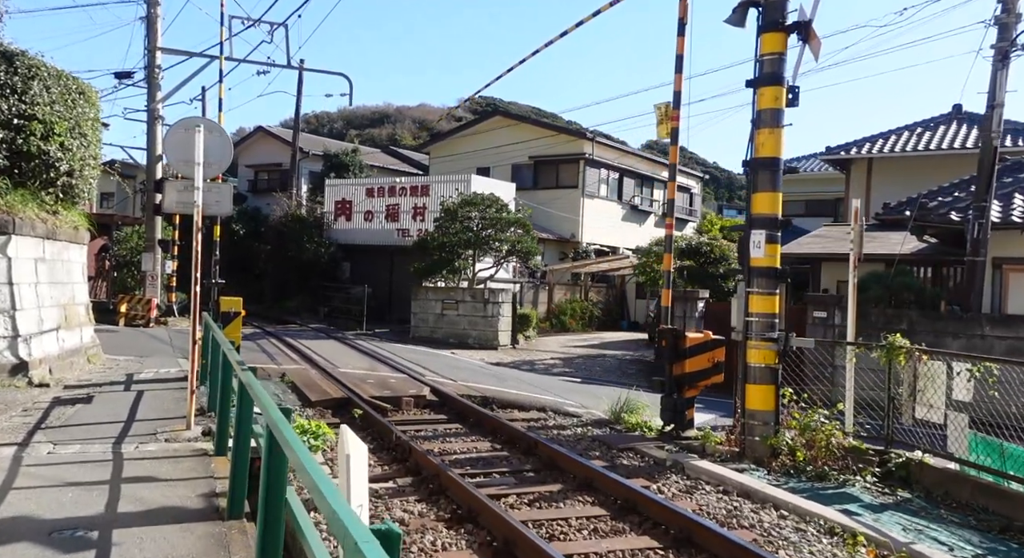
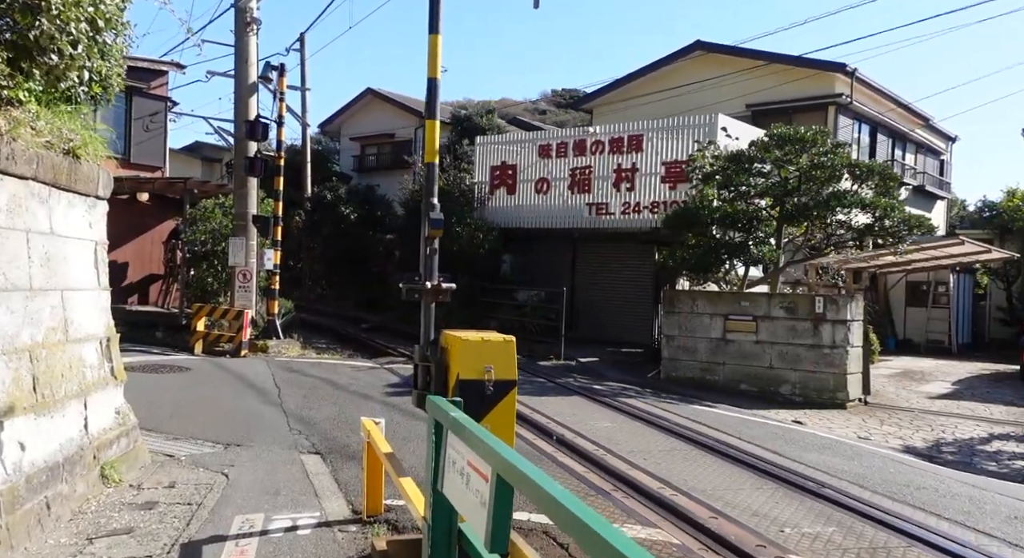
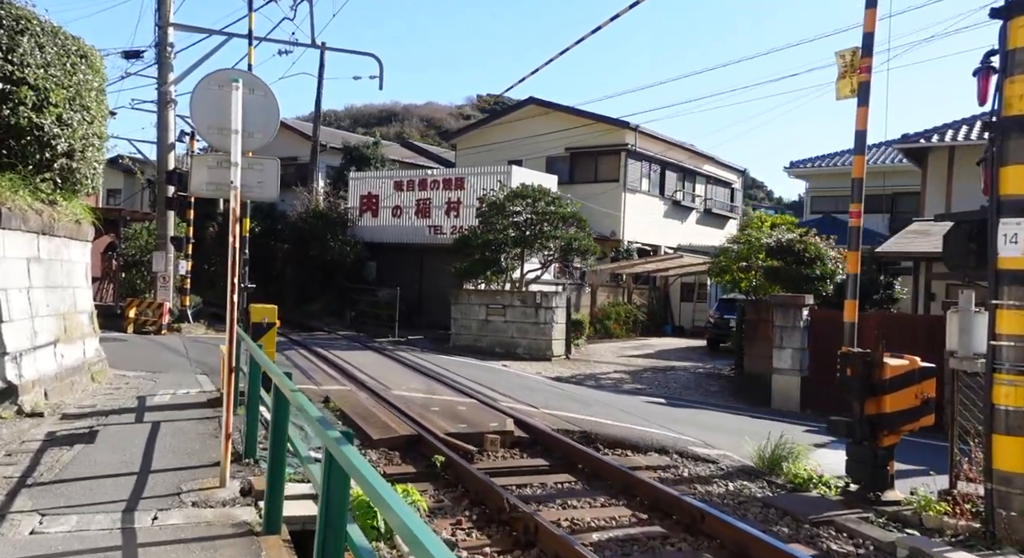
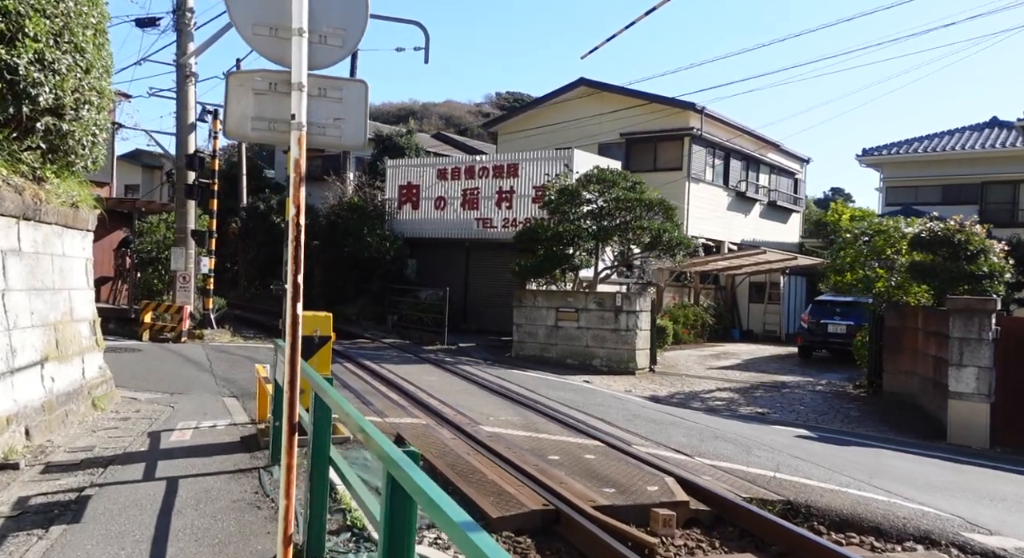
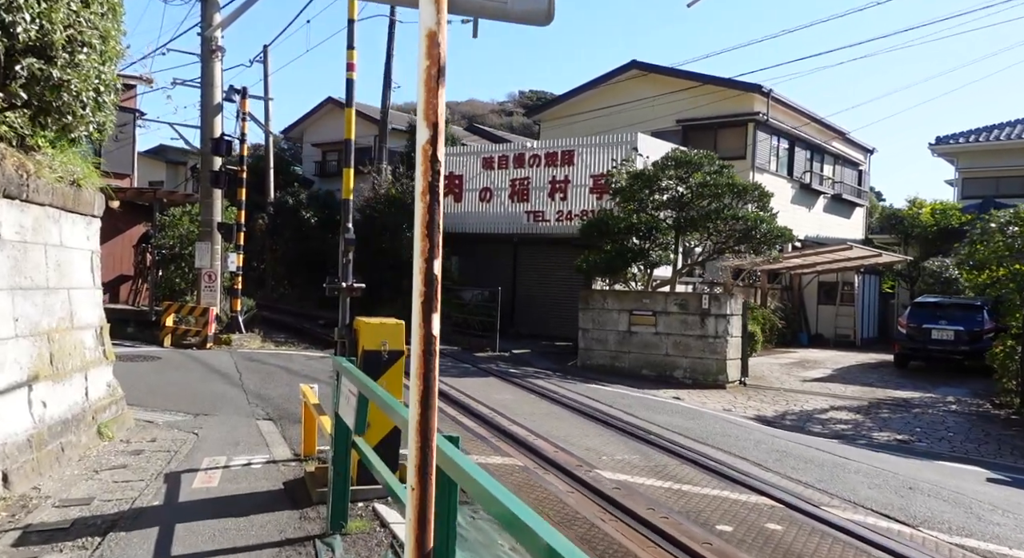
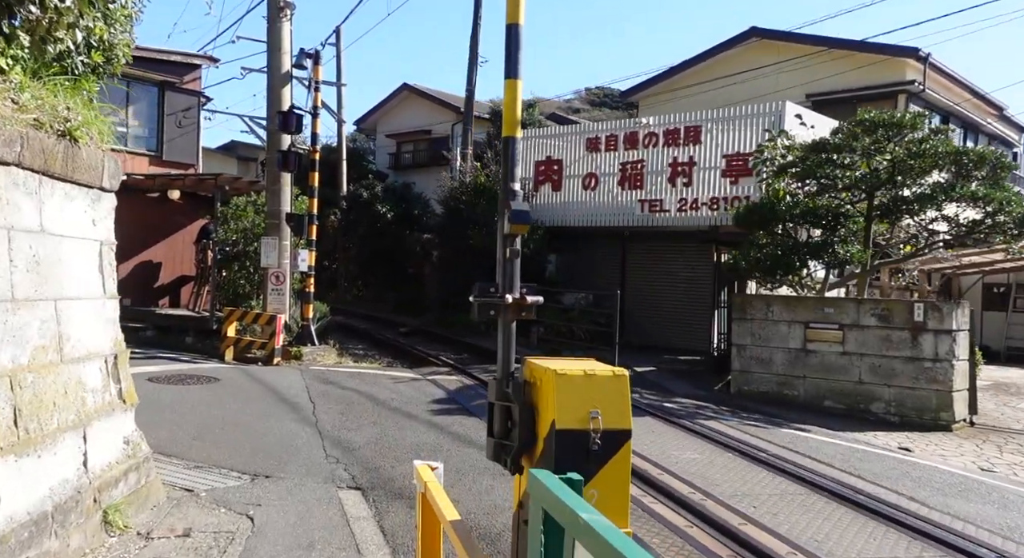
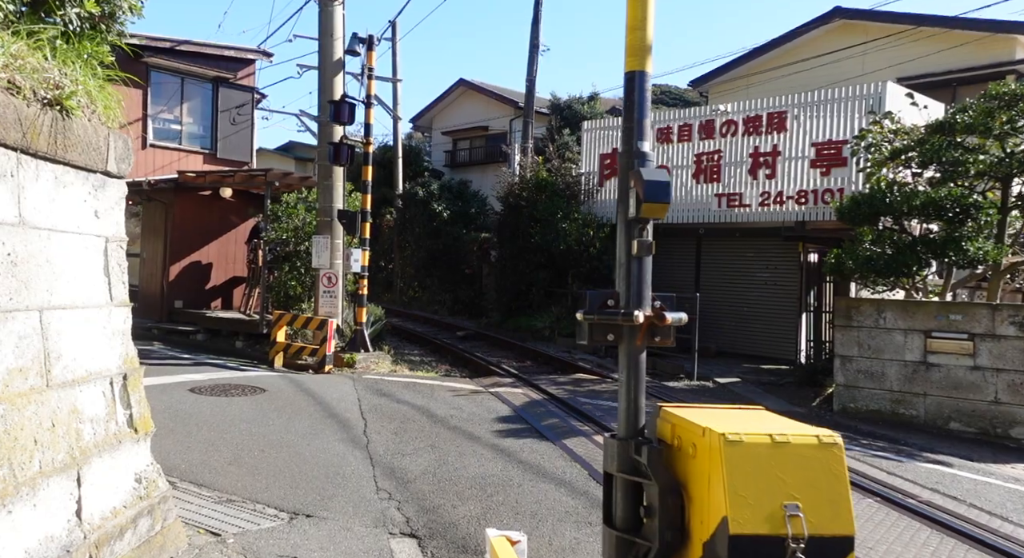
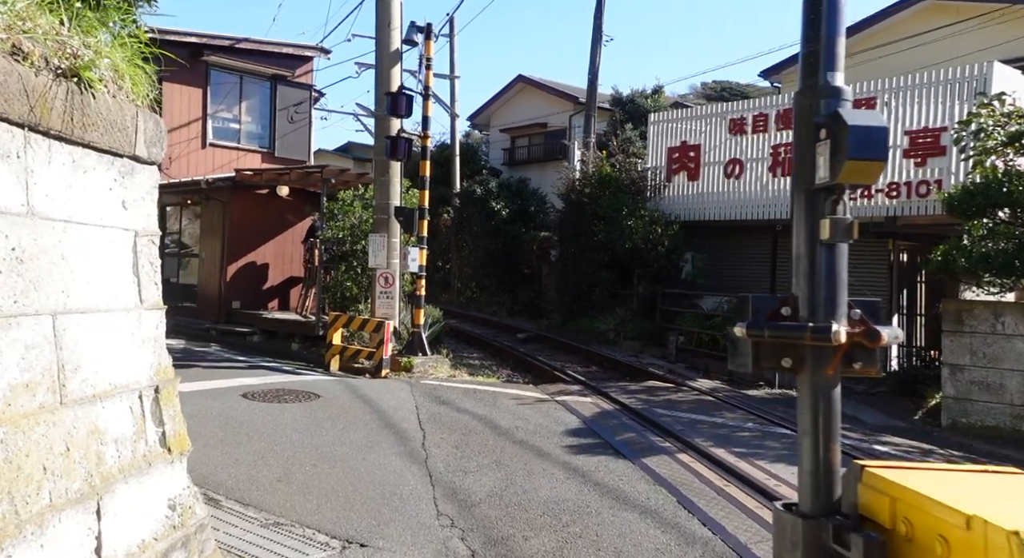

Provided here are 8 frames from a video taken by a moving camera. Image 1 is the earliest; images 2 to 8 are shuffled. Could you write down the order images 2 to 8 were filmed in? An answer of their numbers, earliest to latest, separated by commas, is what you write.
3, 4, 5, 2, 6, 7, 8
